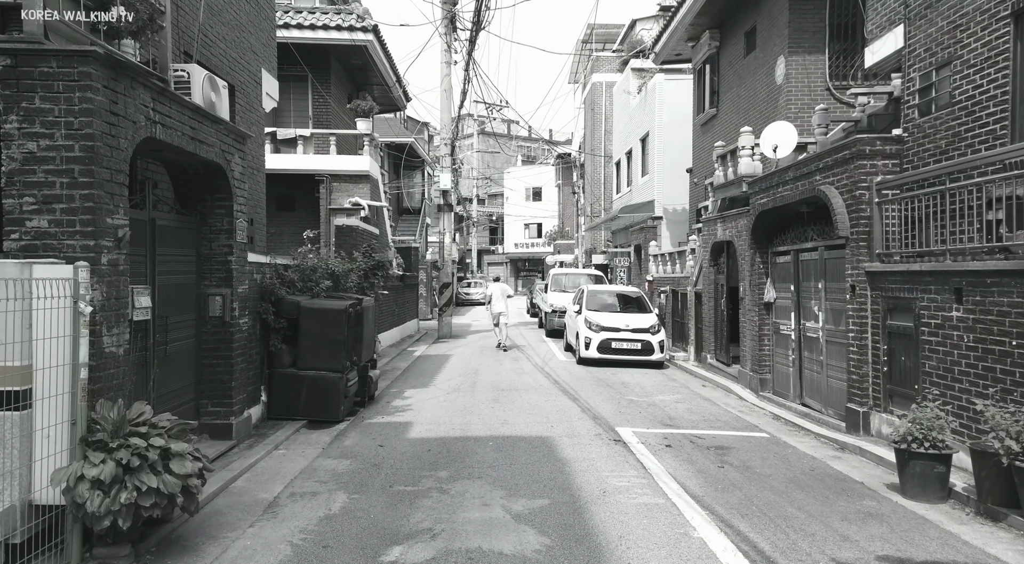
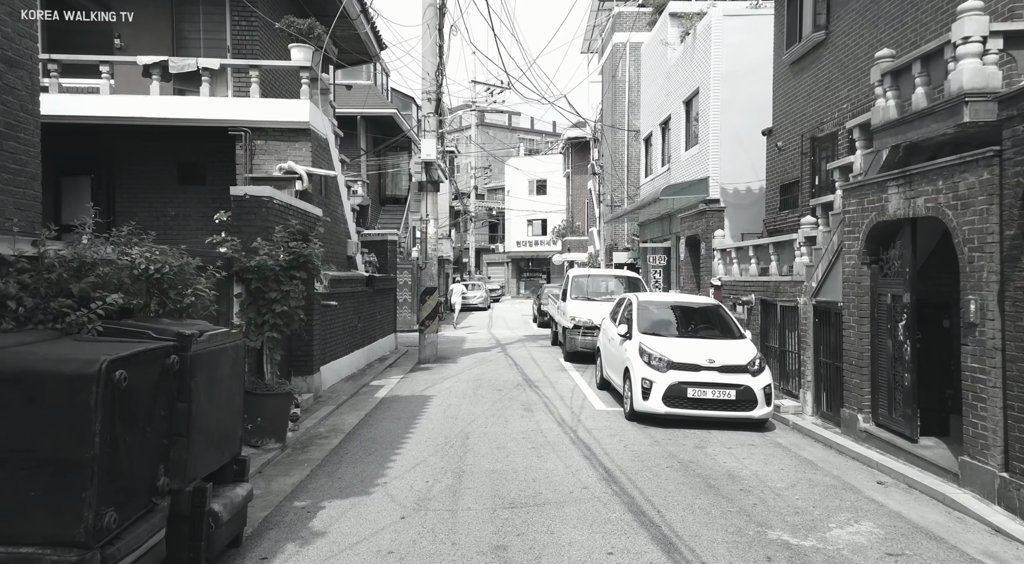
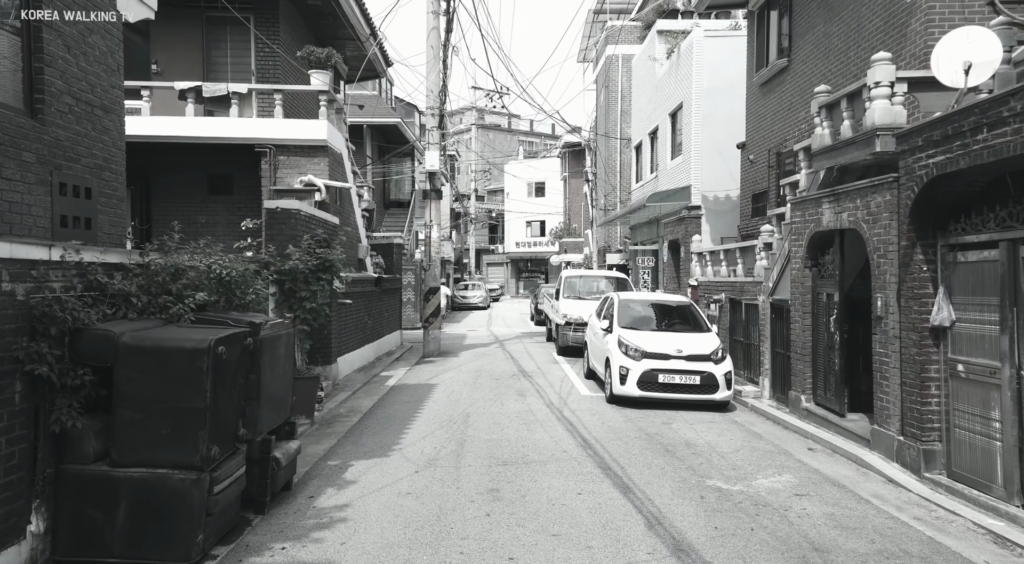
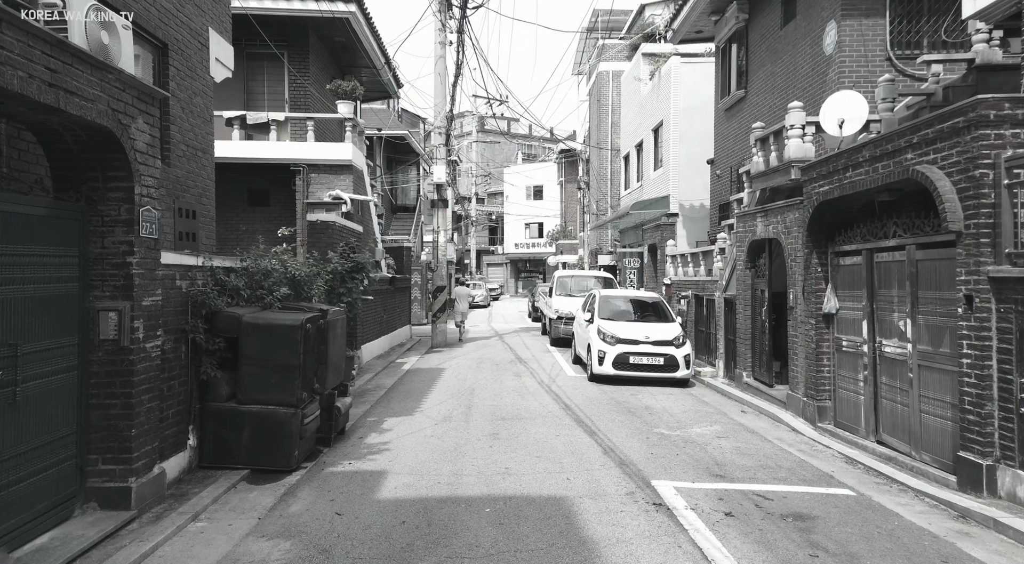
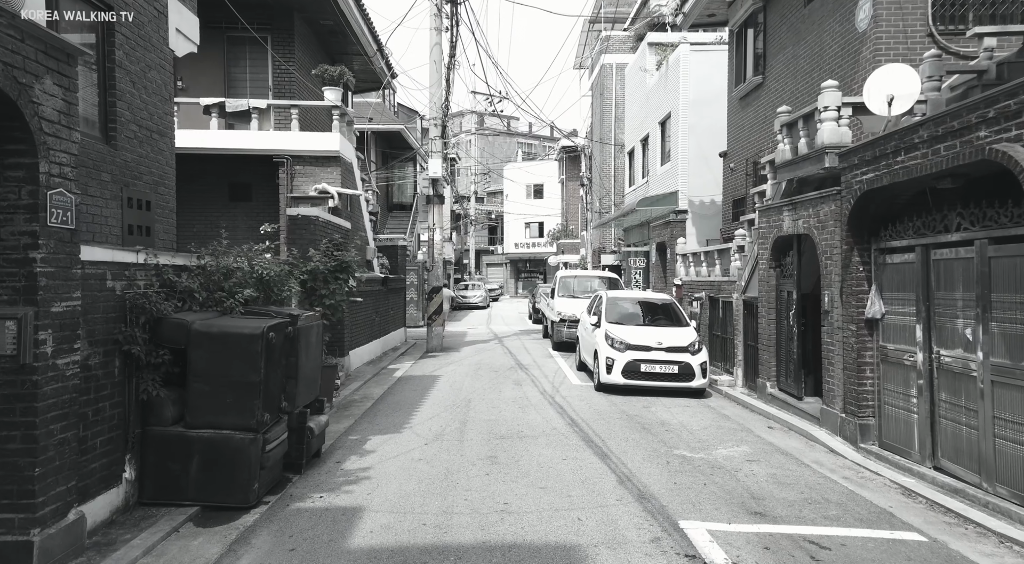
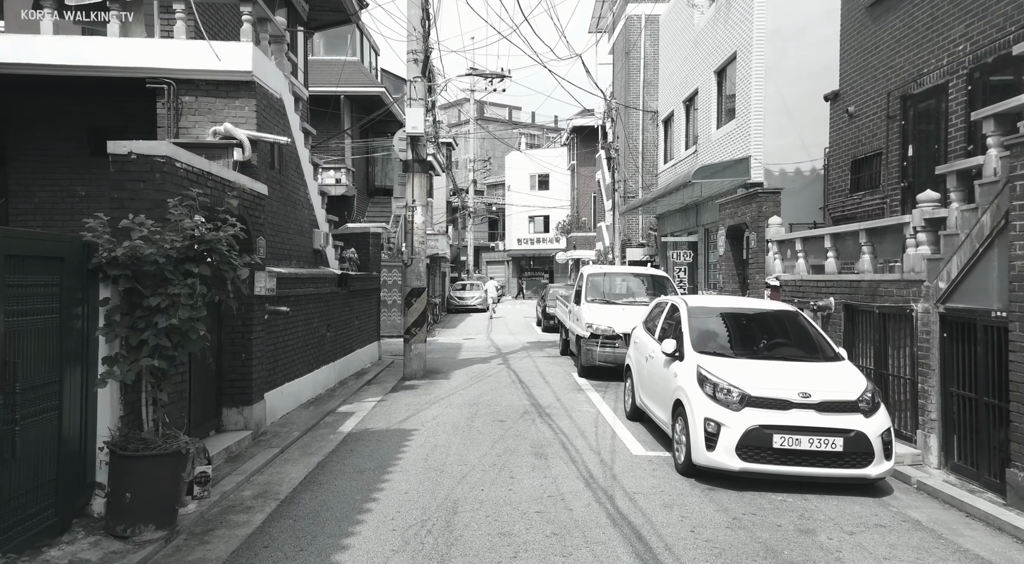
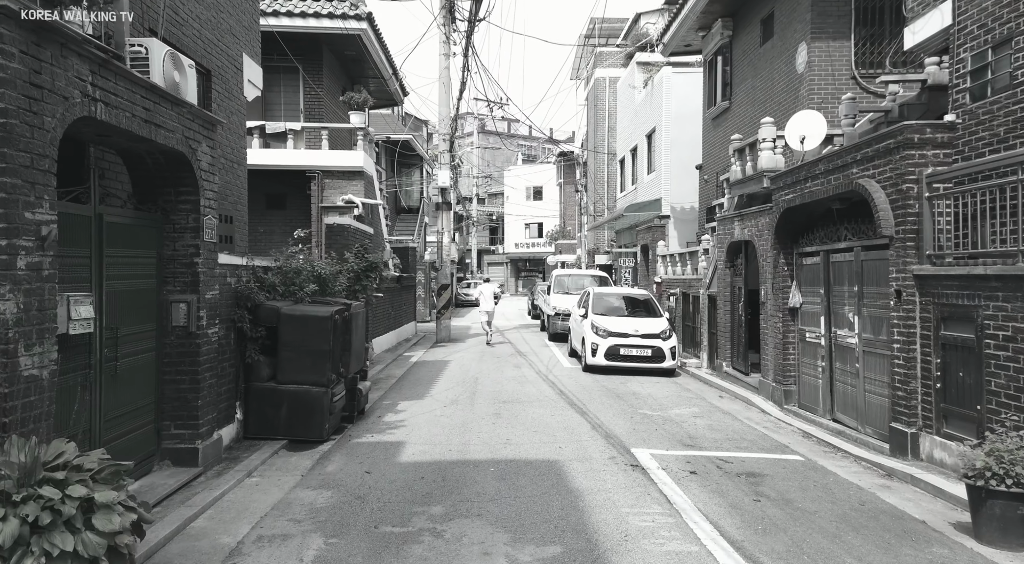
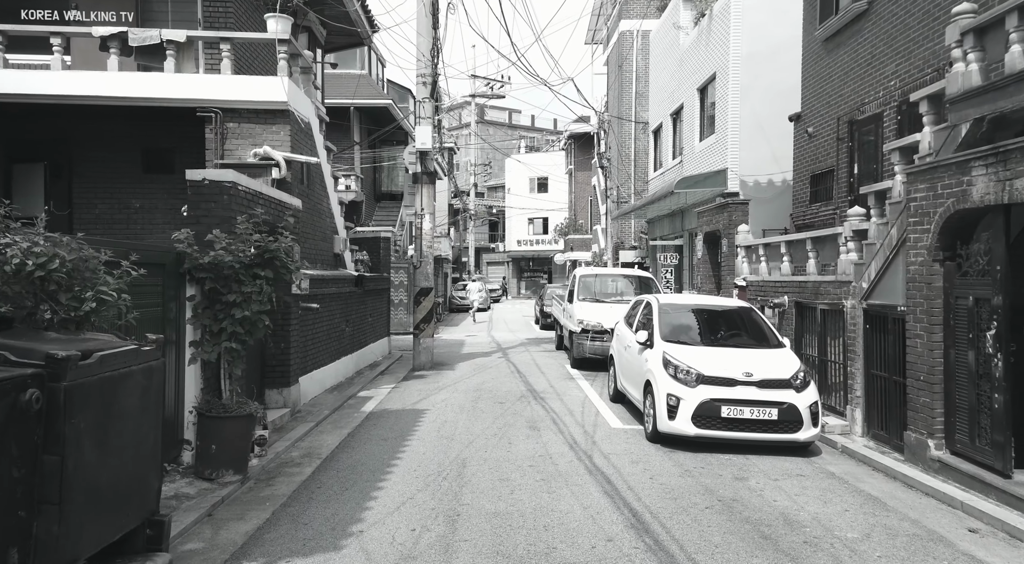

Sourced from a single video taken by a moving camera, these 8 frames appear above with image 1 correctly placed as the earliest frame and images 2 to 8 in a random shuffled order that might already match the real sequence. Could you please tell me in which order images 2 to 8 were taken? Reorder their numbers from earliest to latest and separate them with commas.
7, 4, 5, 3, 2, 8, 6
